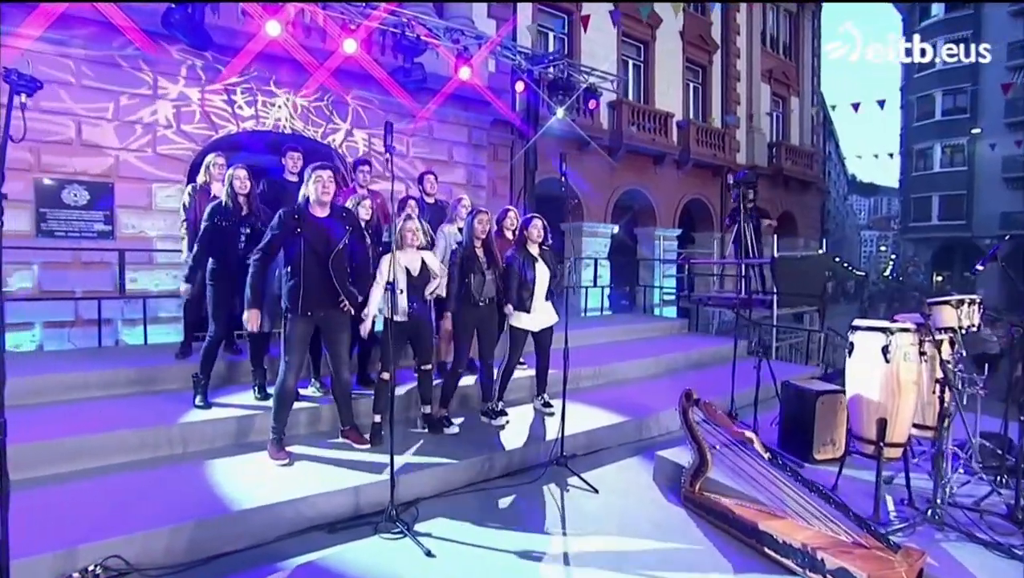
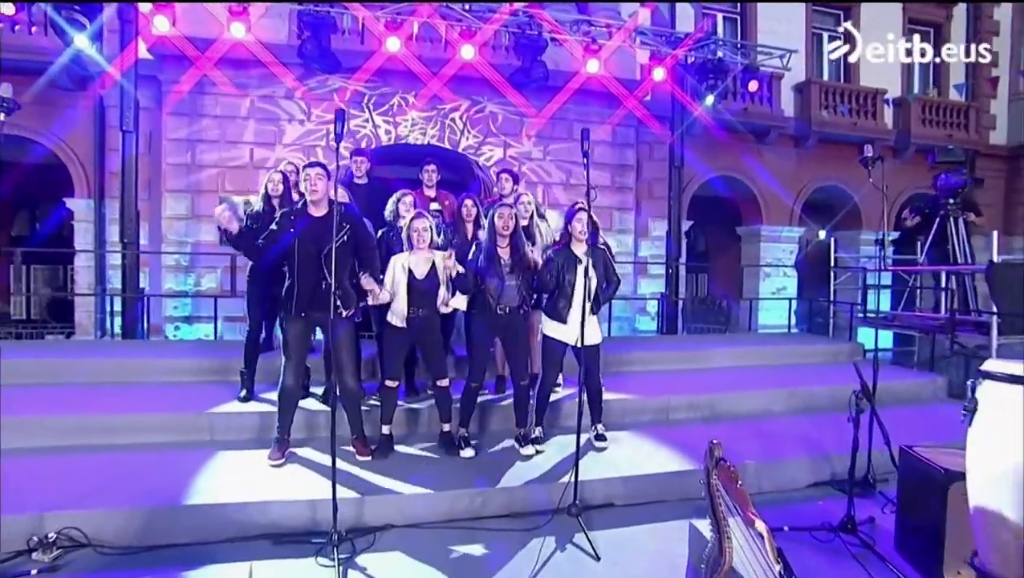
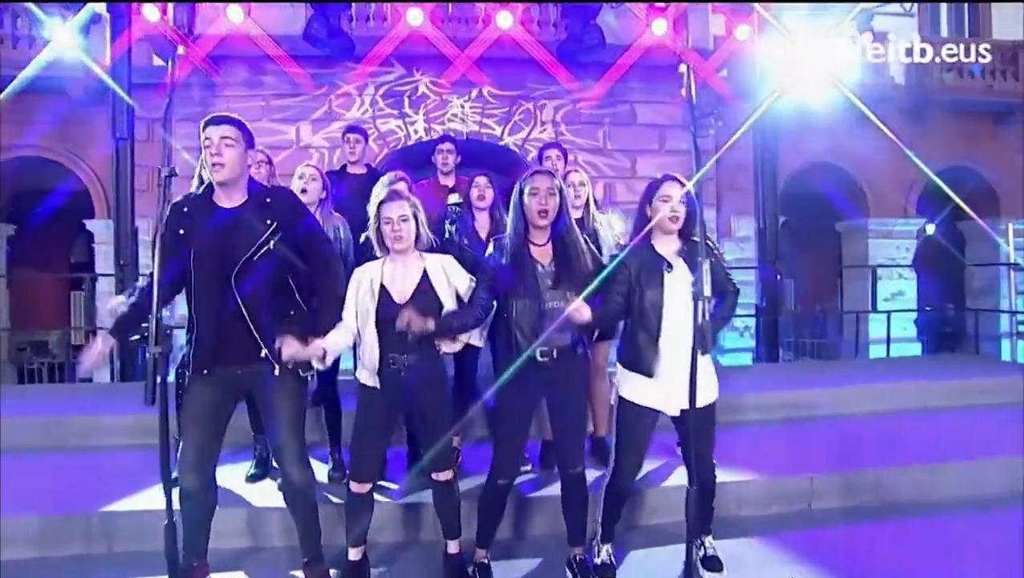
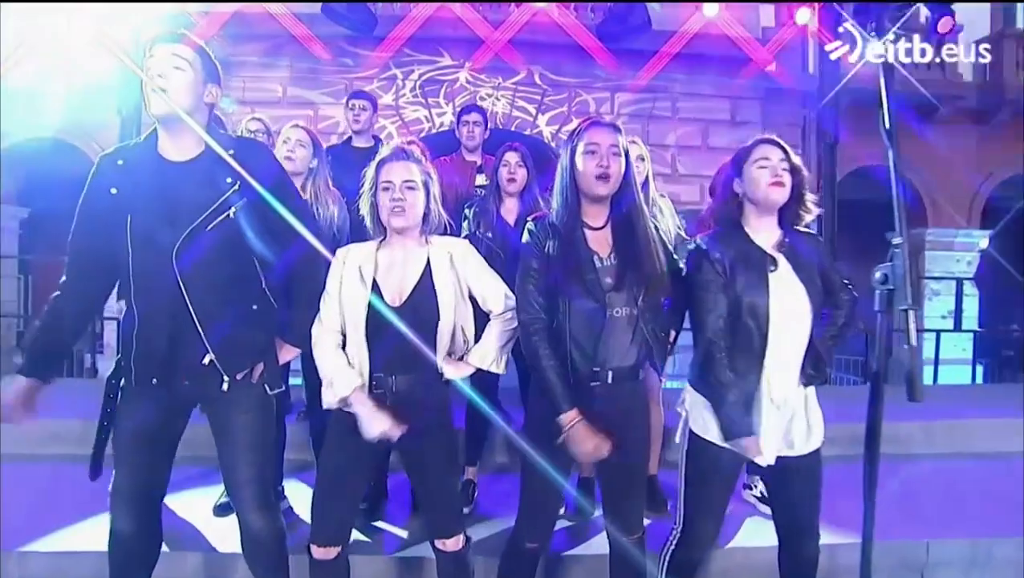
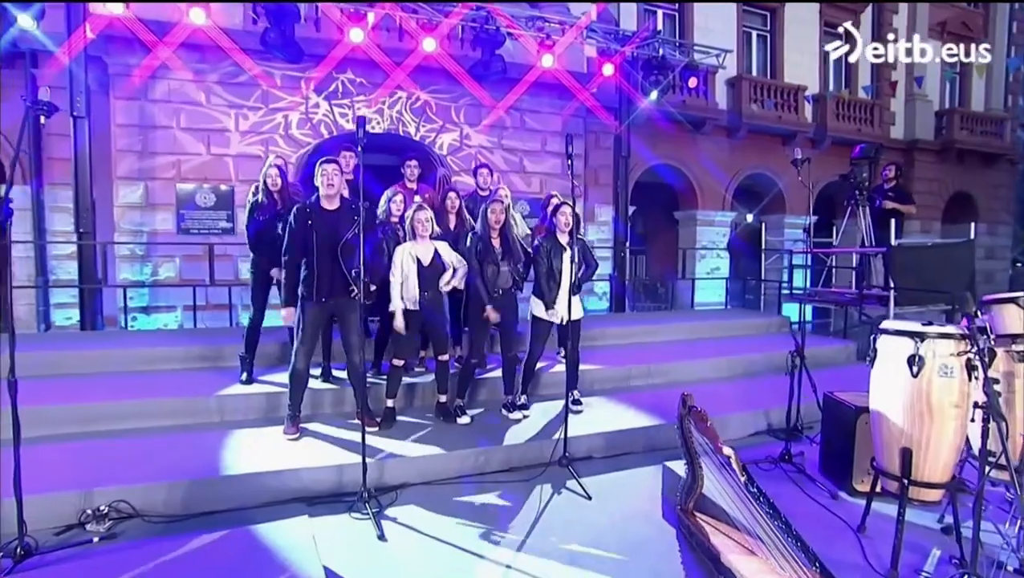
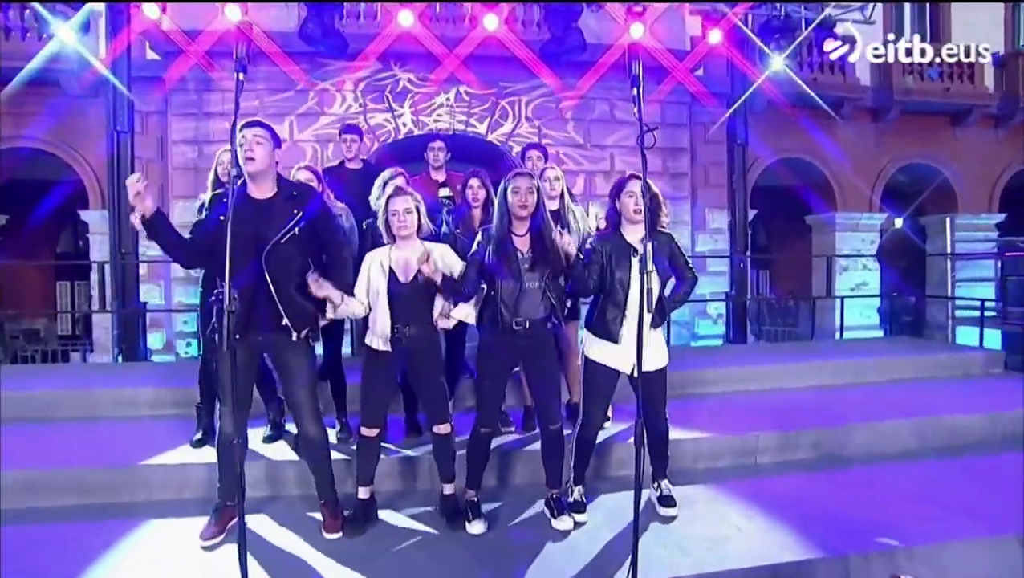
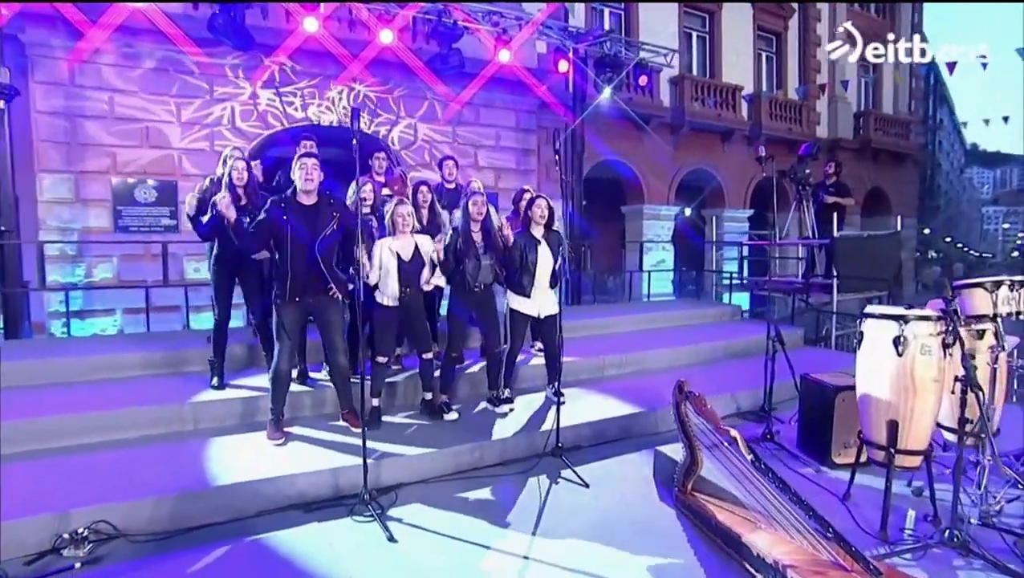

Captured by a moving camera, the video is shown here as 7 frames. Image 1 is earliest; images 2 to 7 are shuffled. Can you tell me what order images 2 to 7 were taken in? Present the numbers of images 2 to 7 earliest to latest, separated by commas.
7, 5, 2, 6, 3, 4
